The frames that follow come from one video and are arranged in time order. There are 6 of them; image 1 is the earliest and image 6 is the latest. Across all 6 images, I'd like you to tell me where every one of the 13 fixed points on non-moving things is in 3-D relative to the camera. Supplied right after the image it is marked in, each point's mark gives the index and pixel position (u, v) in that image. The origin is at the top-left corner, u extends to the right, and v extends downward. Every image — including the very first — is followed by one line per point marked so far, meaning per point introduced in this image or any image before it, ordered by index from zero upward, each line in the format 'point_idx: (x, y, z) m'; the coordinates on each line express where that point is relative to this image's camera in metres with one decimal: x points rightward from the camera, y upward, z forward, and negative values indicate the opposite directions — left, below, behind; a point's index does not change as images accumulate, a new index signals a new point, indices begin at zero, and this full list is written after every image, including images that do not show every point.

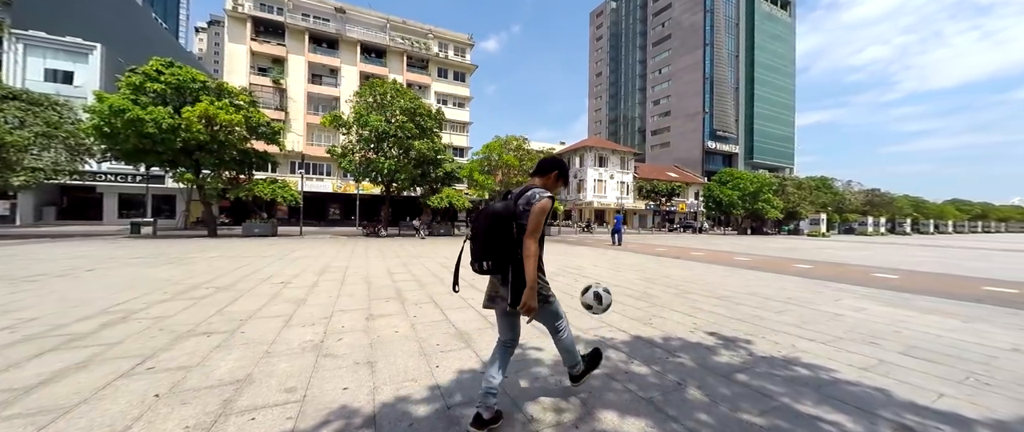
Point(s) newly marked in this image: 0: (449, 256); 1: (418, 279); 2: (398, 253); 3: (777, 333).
0: (-2.1, -1.3, +11.0) m
1: (-2.1, -1.3, +7.1) m
2: (-4.0, -1.3, +11.6) m
3: (+3.2, -1.4, +3.9) m
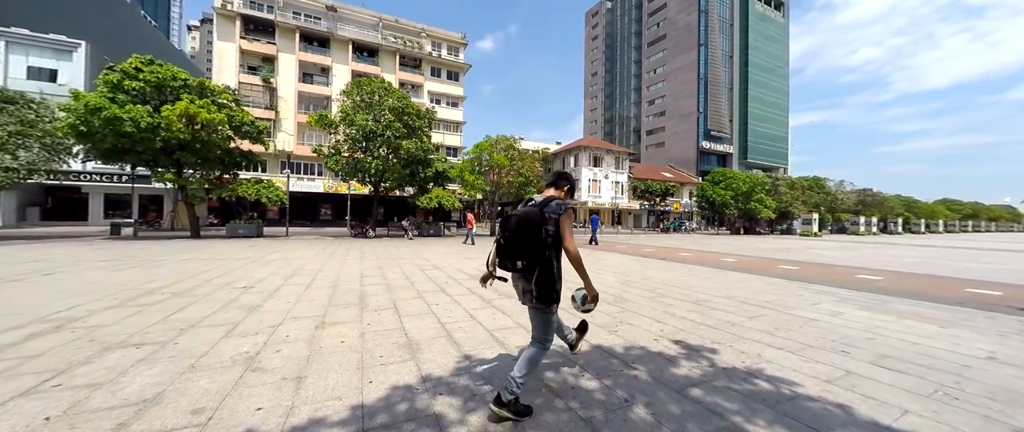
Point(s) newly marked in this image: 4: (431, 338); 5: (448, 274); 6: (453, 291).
0: (-2.7, -1.3, +10.7) m
1: (-2.6, -1.4, +6.8) m
2: (-4.6, -1.3, +11.3) m
3: (+2.7, -1.4, +3.8) m
4: (-0.9, -1.4, +3.7) m
5: (-1.6, -1.4, +7.8) m
6: (-1.1, -1.4, +6.2) m
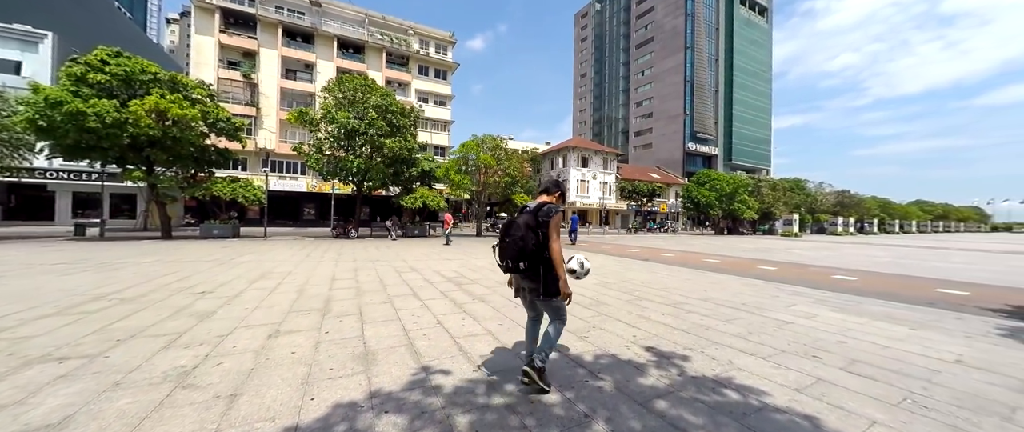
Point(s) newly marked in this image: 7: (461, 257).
0: (-3.3, -1.3, +10.5) m
1: (-3.1, -1.4, +6.6) m
2: (-5.2, -1.3, +11.0) m
3: (+2.3, -1.4, +3.7) m
4: (-1.3, -1.4, +3.5) m
5: (-2.1, -1.4, +7.6) m
6: (-1.5, -1.4, +5.9) m
7: (-1.7, -1.4, +11.0) m
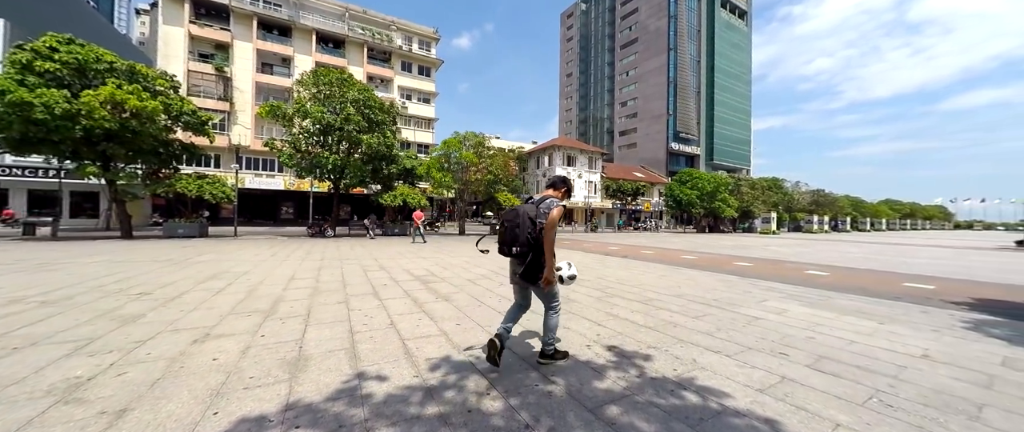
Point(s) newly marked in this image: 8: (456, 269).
0: (-4.0, -1.2, +10.1) m
1: (-3.6, -1.3, +6.2) m
2: (-5.9, -1.2, +10.5) m
3: (+1.8, -1.3, +3.5) m
4: (-1.7, -1.3, +3.1) m
5: (-2.7, -1.3, +7.3) m
6: (-2.1, -1.3, +5.6) m
7: (-2.5, -1.3, +10.6) m
8: (-1.4, -1.3, +8.1) m
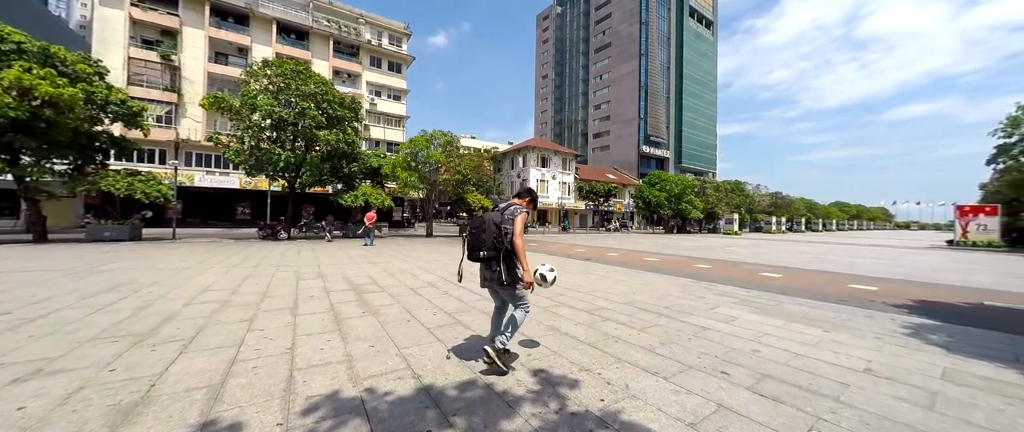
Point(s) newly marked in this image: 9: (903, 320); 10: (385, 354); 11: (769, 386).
0: (-5.2, -1.3, +9.3) m
1: (-4.6, -1.3, +5.4) m
2: (-7.2, -1.3, +9.6) m
3: (+1.0, -1.4, +3.1) m
4: (-2.5, -1.3, +2.5) m
5: (-3.7, -1.3, +6.6) m
6: (-3.0, -1.4, +5.0) m
7: (-3.7, -1.3, +10.0) m
8: (-2.5, -1.4, +7.5) m
9: (+5.7, -1.5, +4.8) m
10: (-1.3, -1.4, +3.3) m
11: (+2.1, -1.4, +2.8) m
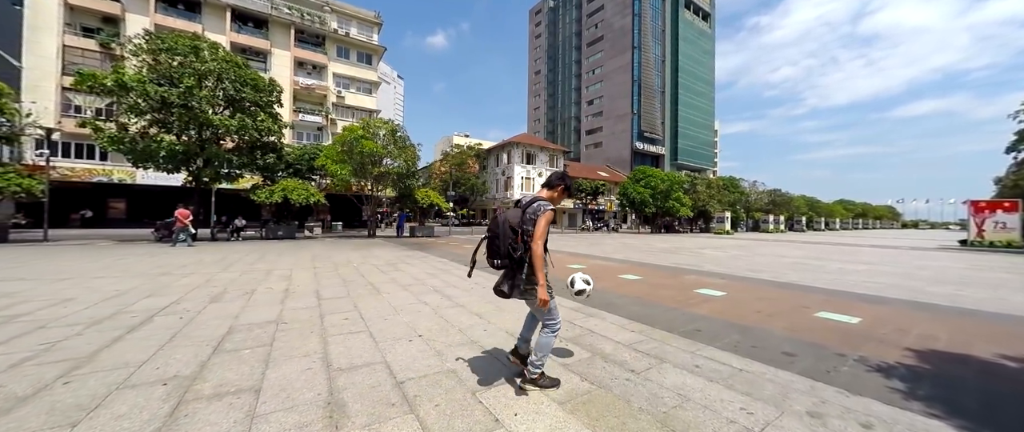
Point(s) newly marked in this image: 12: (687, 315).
0: (-8.5, -1.2, +6.7) m
1: (-7.9, -1.2, +2.9) m
2: (-10.4, -1.2, +7.1) m
3: (-2.3, -1.2, +0.5) m
4: (-5.8, -1.2, -0.1) m
5: (-7.0, -1.2, +4.0) m
6: (-6.3, -1.2, +2.4) m
7: (-7.0, -1.2, +7.4) m
8: (-5.8, -1.2, +4.9) m
9: (+2.4, -1.3, +2.1) m
10: (-4.6, -1.2, +0.7) m
11: (-1.2, -1.3, +0.1) m
12: (+2.5, -1.4, +4.7) m
